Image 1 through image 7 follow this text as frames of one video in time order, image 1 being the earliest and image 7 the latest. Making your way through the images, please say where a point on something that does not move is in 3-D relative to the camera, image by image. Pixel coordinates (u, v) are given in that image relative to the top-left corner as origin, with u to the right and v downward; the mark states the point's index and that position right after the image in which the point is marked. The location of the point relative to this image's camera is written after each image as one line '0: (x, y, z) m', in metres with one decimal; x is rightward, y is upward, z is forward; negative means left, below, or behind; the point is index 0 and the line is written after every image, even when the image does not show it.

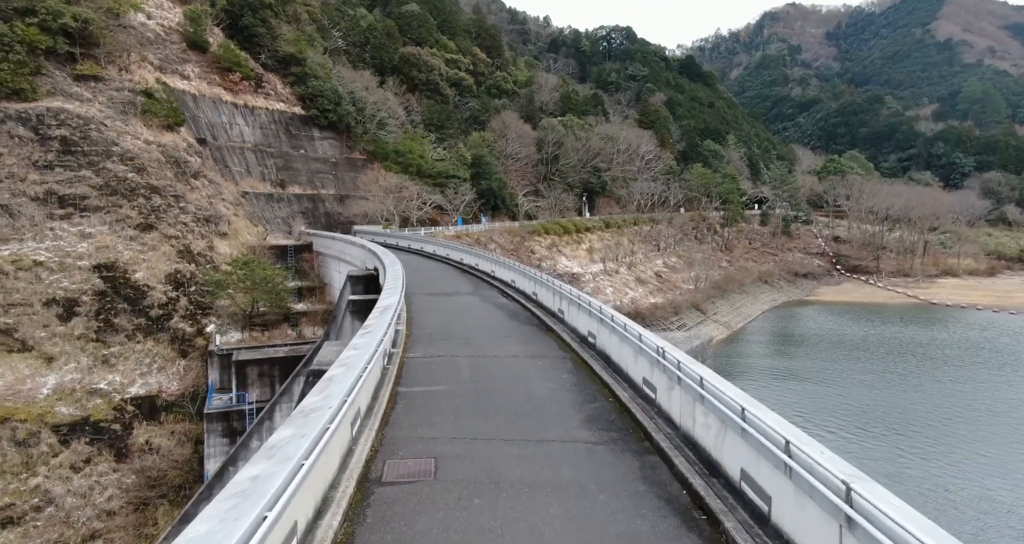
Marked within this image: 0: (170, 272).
0: (-9.5, 0.0, +17.3) m
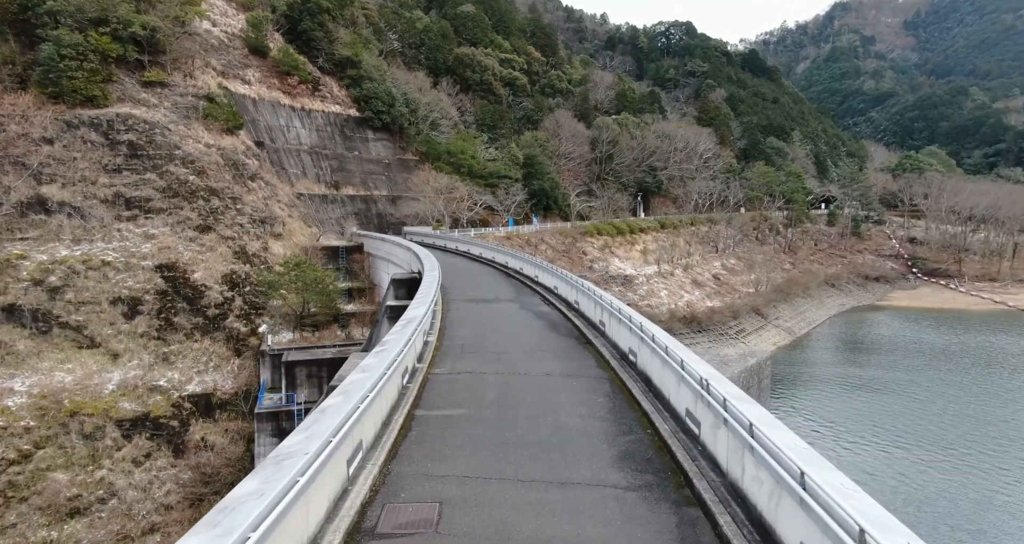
0: (-8.2, 0.0, +17.8) m
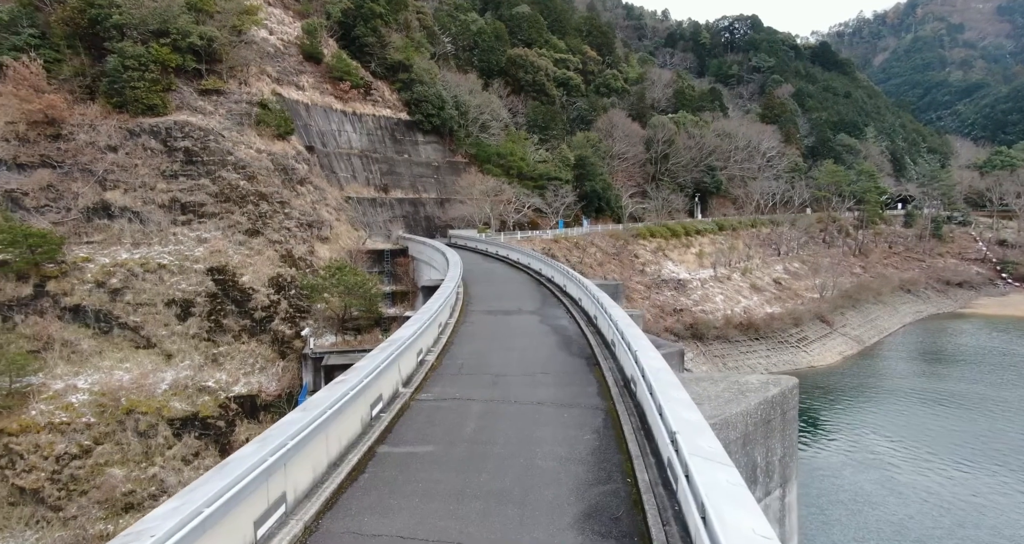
0: (-7.0, -0.1, +18.1) m
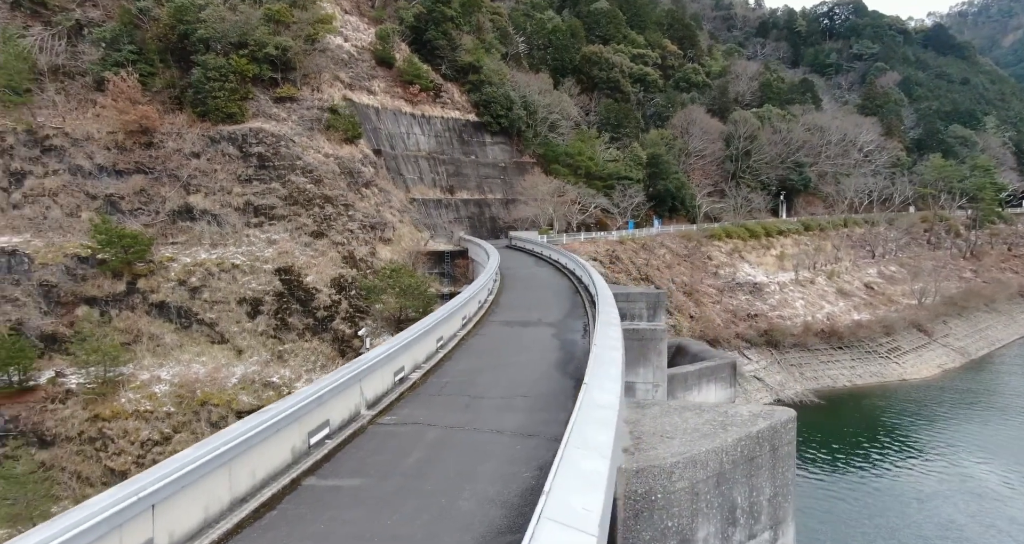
0: (-5.3, -0.1, +18.7) m
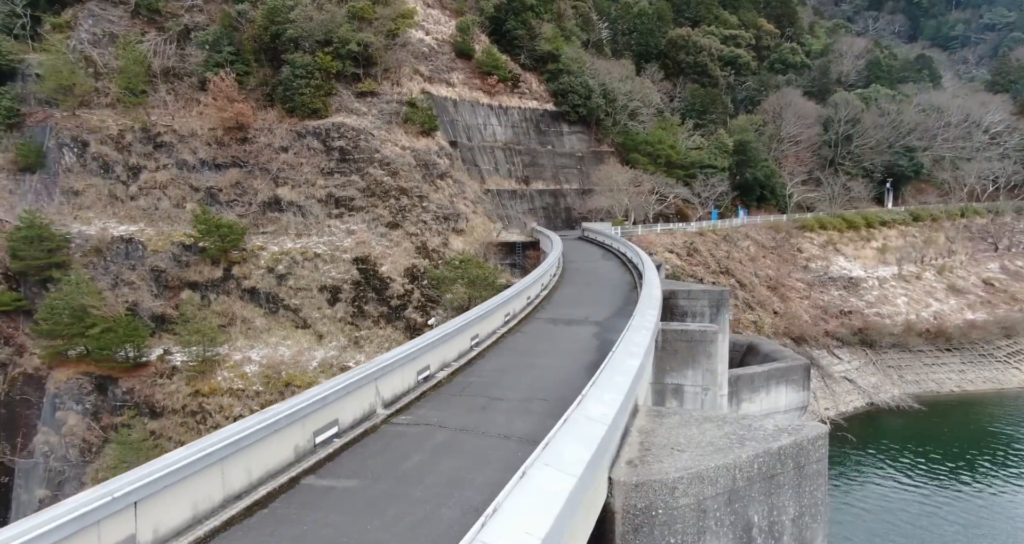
0: (-3.2, +0.2, +19.3) m
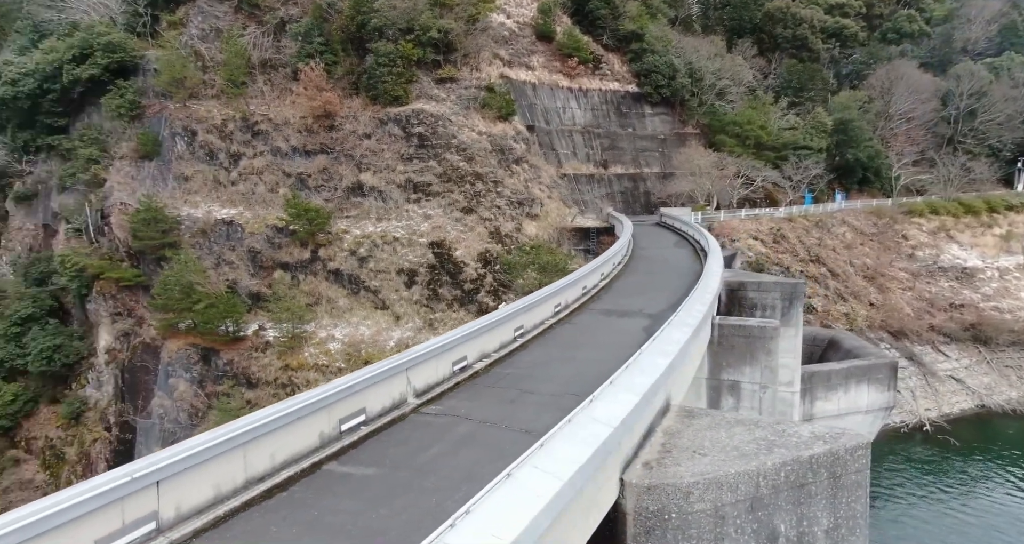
0: (-0.9, +0.7, +19.6) m
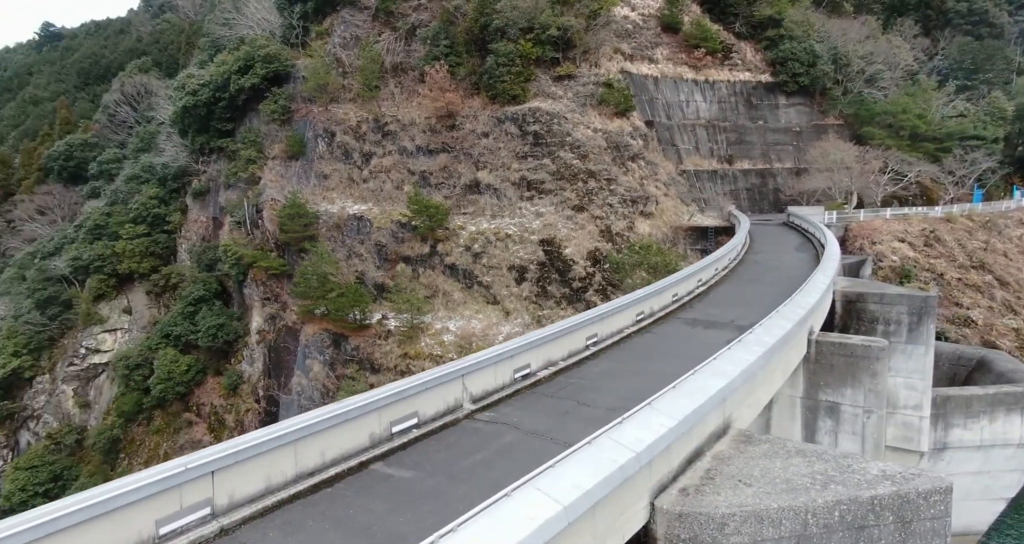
0: (+2.5, +0.7, +19.4) m
